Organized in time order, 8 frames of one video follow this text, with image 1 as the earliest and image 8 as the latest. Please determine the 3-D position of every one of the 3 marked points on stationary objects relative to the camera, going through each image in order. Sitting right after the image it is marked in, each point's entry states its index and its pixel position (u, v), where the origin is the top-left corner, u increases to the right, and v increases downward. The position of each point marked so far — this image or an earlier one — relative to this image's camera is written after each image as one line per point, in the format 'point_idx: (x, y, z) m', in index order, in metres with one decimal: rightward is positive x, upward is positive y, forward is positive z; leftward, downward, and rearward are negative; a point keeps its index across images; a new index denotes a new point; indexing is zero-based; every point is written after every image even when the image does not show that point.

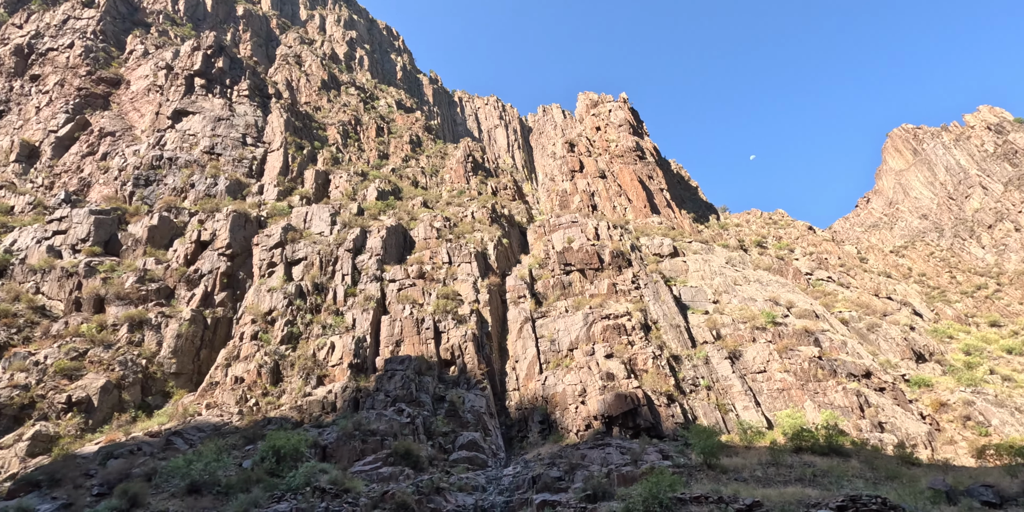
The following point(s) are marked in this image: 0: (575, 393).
0: (+2.2, -4.8, +18.7) m
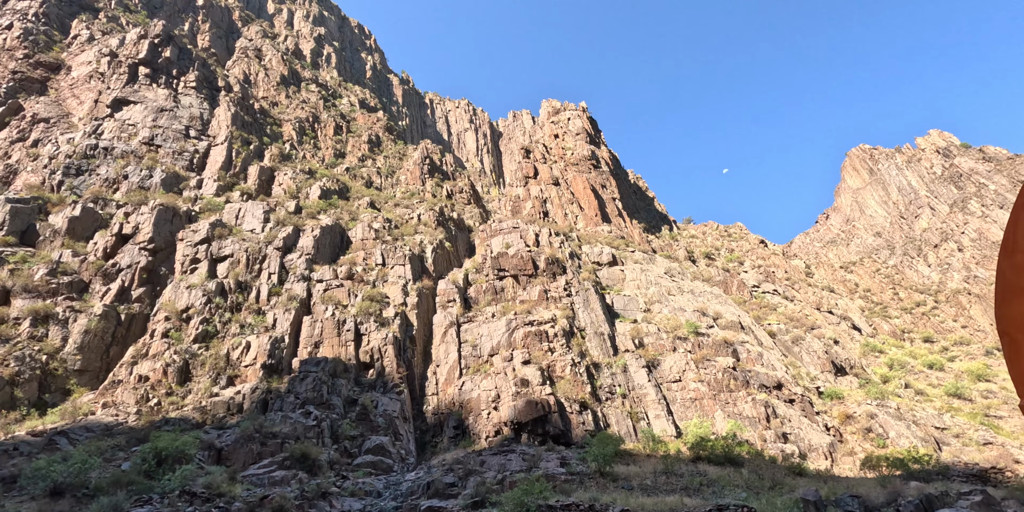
0: (-0.8, -5.0, +18.7) m
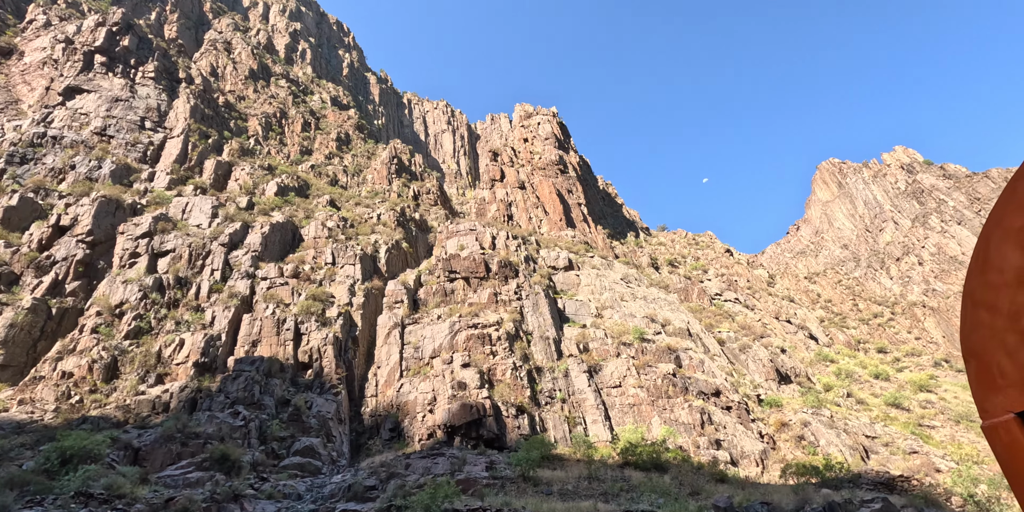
0: (-3.0, -5.1, +18.5) m
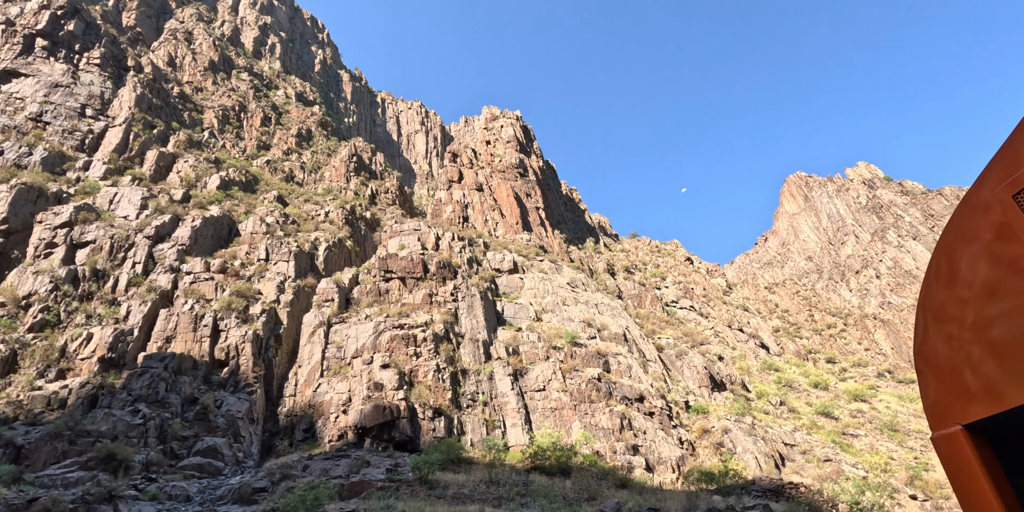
0: (-5.9, -5.0, +18.1) m
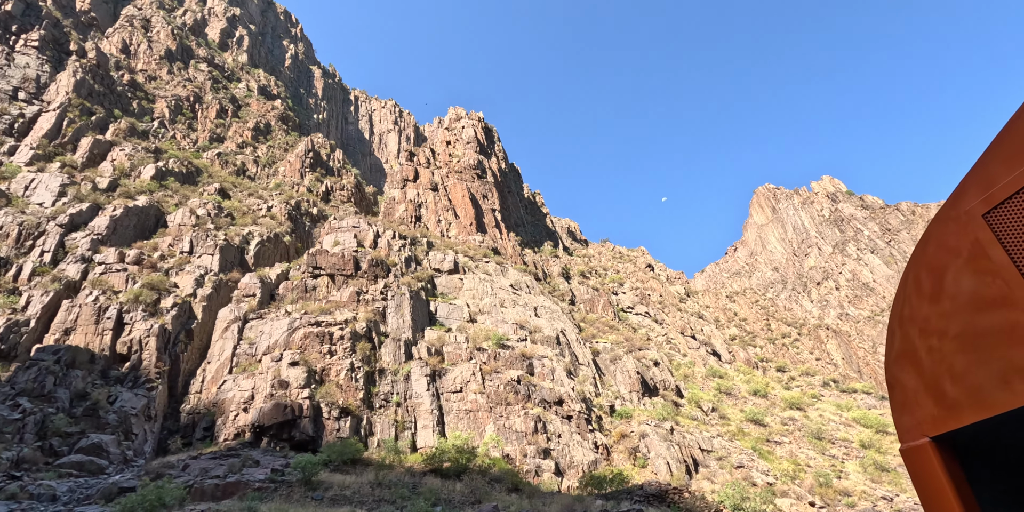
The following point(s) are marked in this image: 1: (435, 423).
0: (-8.9, -4.7, +17.5) m
1: (-2.7, -5.8, +18.6) m
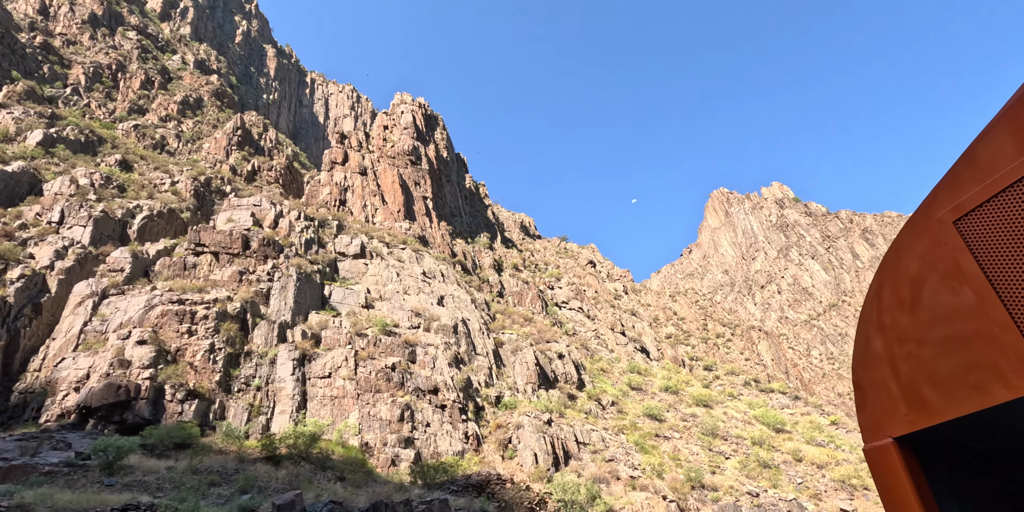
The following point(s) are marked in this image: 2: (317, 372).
0: (-13.3, -3.8, +16.3) m
1: (-7.2, -5.1, +17.7) m
2: (-7.0, -4.2, +19.2) m
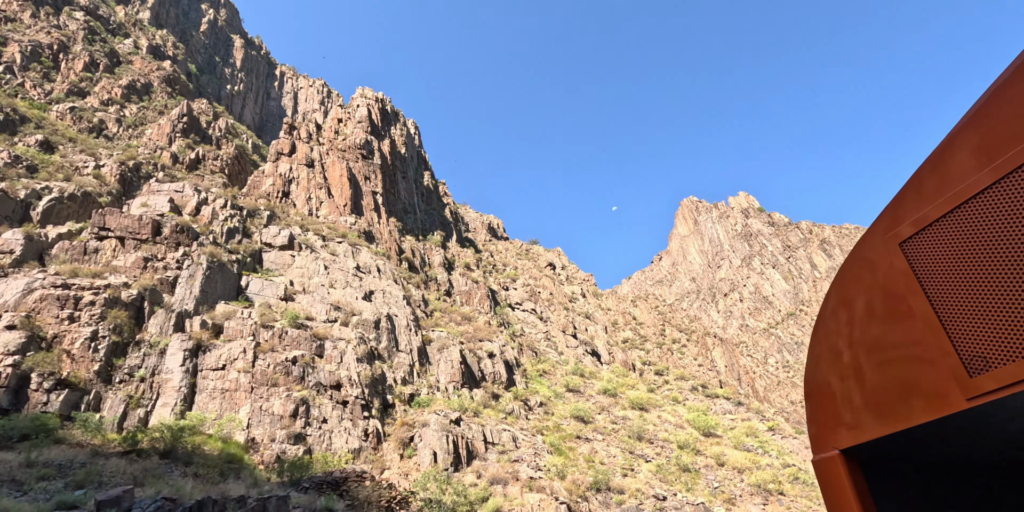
0: (-16.5, -3.1, +15.1) m
1: (-10.5, -4.6, +16.8) m
2: (-10.3, -3.7, +18.3) m
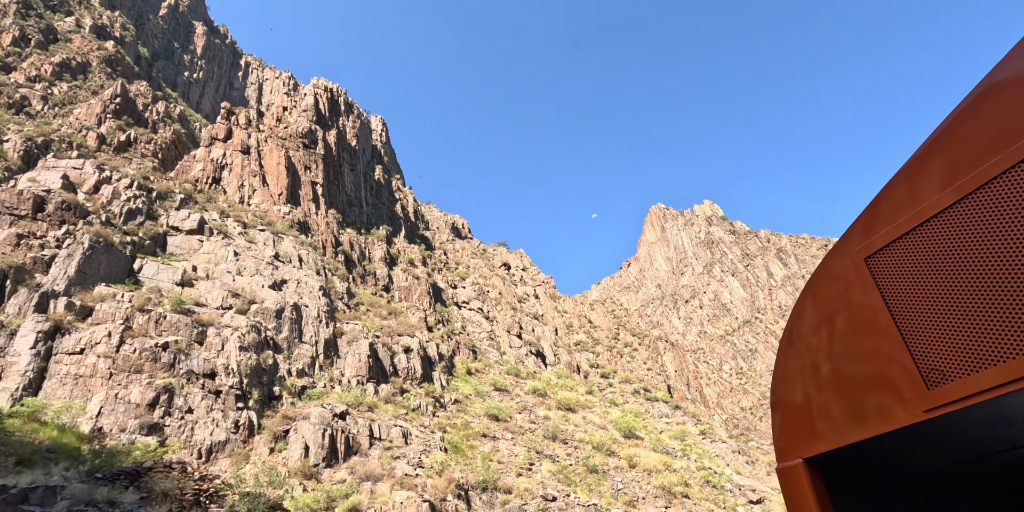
0: (-20.0, -2.1, +13.5) m
1: (-14.1, -3.8, +15.4) m
2: (-14.0, -2.9, +16.9) m
